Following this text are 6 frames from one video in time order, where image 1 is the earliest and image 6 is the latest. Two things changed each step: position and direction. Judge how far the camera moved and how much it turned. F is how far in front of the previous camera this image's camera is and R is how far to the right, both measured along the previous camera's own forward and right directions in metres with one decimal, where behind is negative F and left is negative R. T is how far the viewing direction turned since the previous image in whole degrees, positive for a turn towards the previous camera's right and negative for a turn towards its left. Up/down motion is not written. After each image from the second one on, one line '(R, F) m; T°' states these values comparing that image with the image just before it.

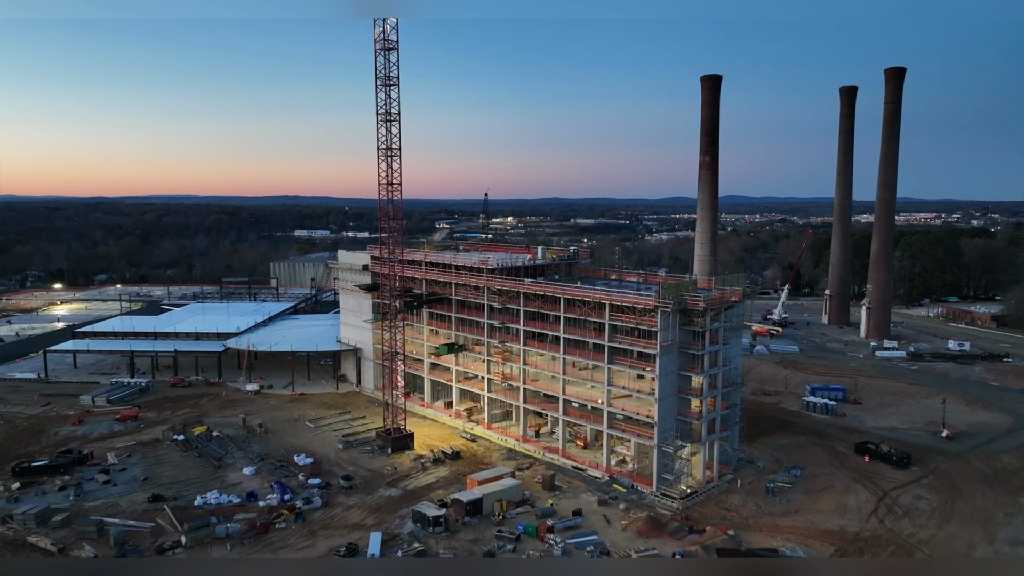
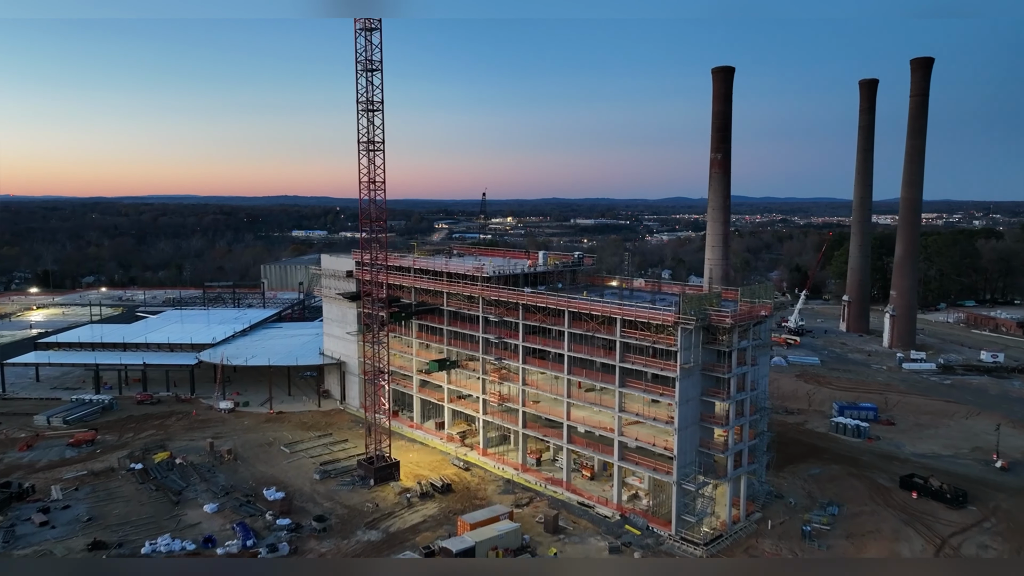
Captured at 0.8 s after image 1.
(0.0, +2.1) m; 0°
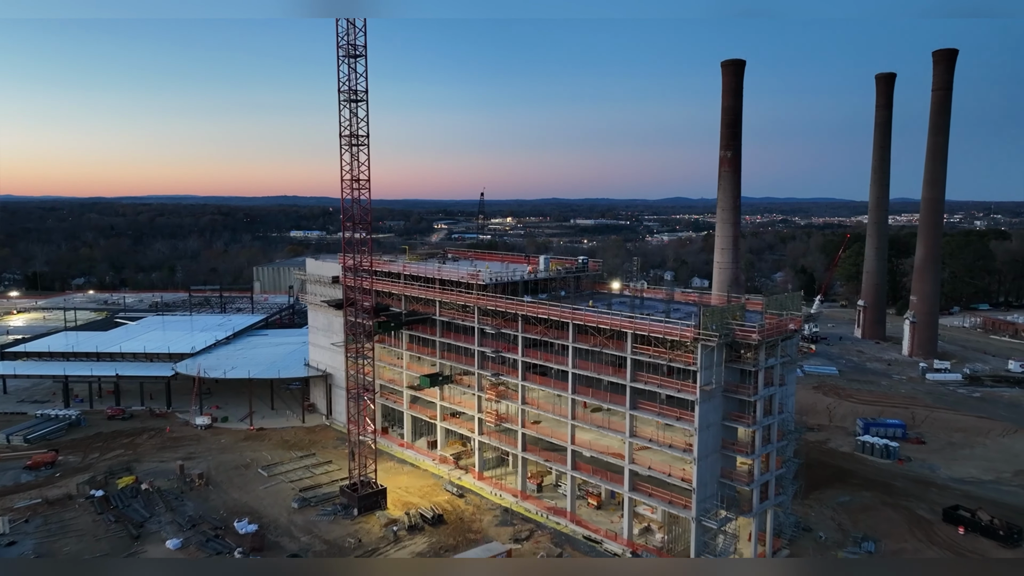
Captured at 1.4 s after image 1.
(0.0, +1.6) m; 0°
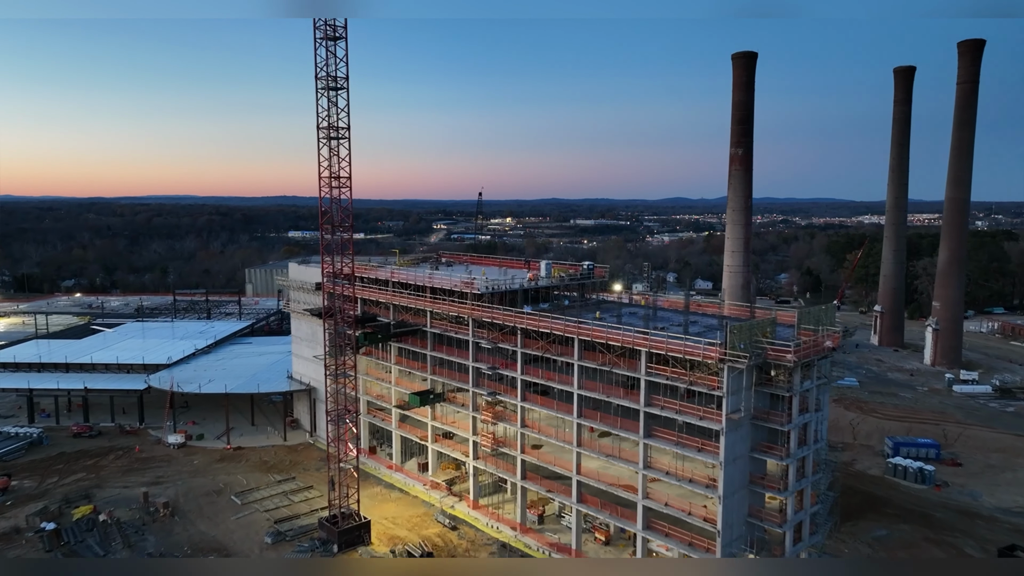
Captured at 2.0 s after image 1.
(0.0, +1.6) m; 0°
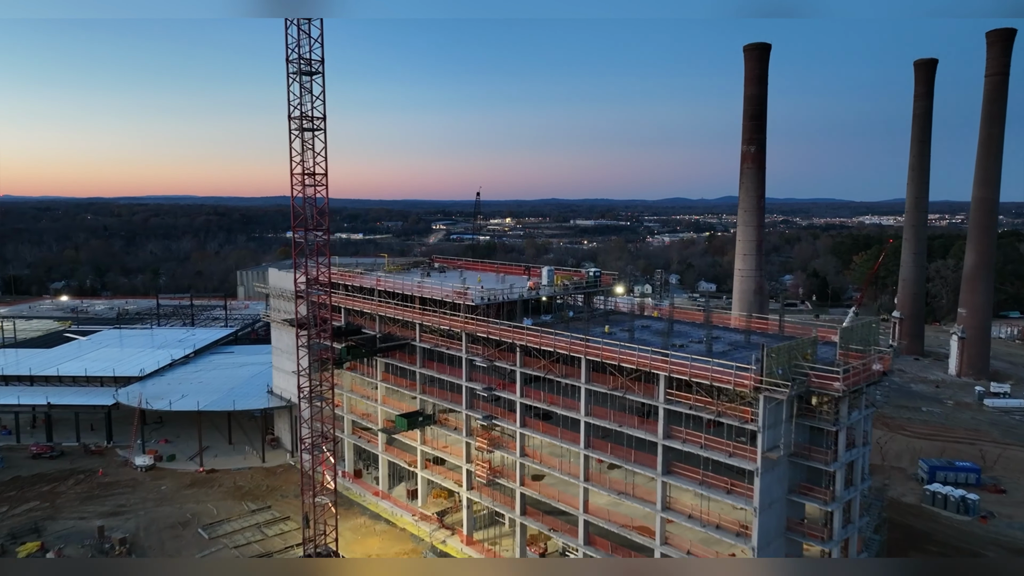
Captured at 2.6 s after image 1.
(0.0, +1.6) m; 0°
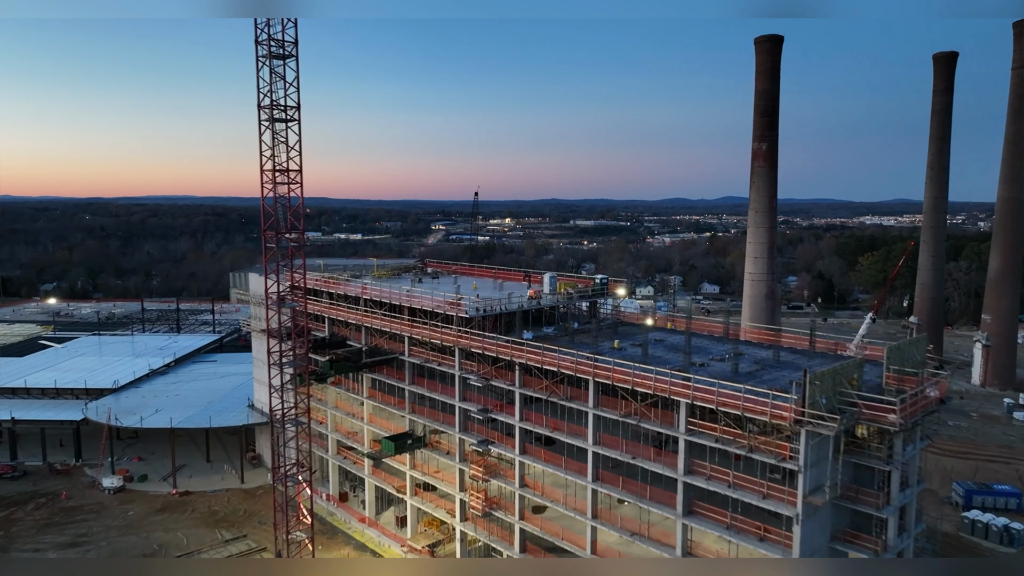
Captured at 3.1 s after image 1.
(0.0, +1.3) m; 0°
